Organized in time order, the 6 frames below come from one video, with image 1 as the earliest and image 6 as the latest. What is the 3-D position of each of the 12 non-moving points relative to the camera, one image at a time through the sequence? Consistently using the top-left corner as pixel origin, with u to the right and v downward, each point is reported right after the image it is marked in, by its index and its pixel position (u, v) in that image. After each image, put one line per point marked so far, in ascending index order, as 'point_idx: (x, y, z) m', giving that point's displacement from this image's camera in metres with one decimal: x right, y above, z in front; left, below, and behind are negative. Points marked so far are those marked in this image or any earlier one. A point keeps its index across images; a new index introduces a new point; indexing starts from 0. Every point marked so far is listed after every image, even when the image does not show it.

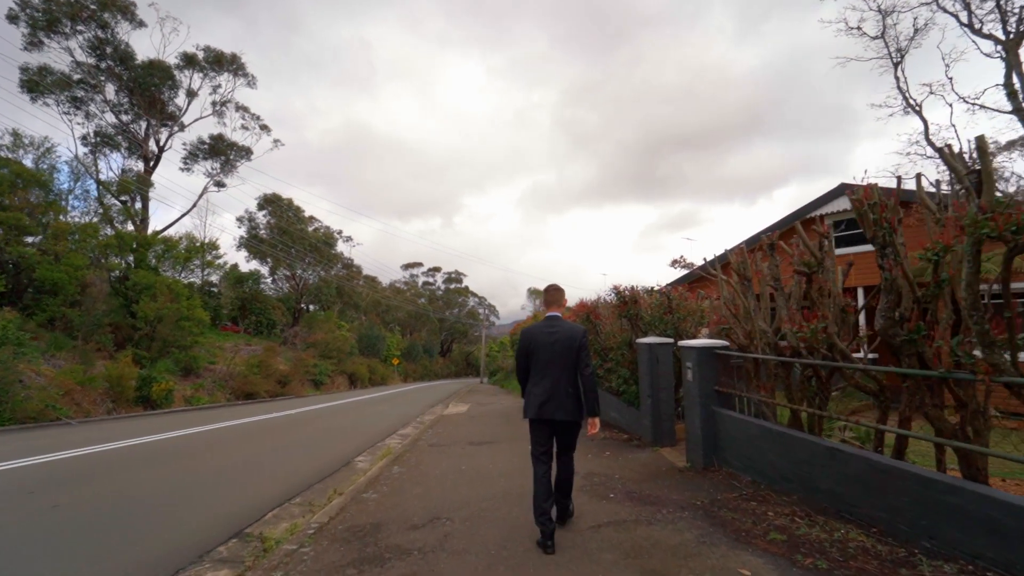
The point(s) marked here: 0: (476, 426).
0: (-1.1, -4.2, +13.9) m
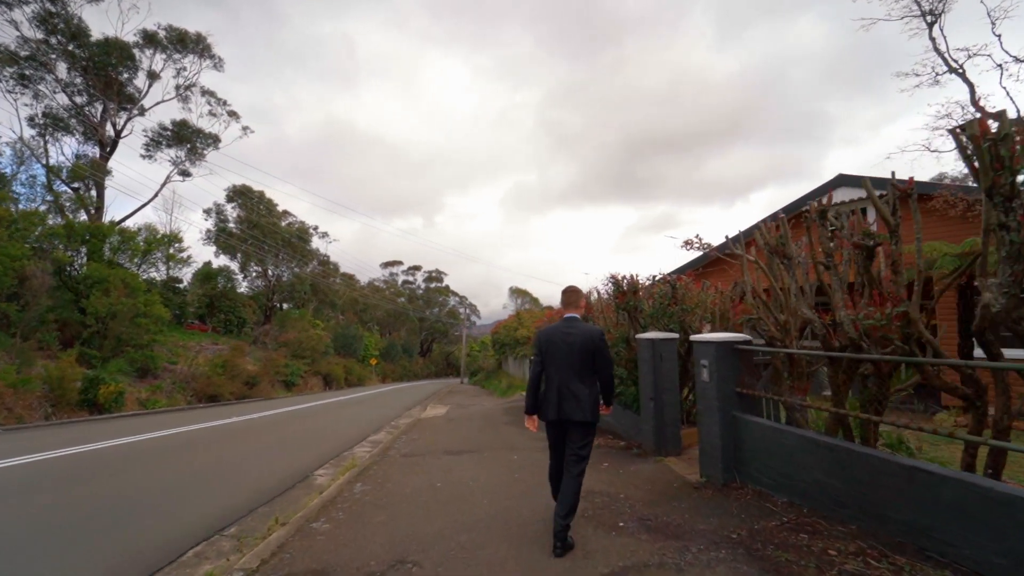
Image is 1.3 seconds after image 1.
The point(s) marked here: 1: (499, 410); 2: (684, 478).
0: (-1.6, -4.0, +12.6) m
1: (-0.5, -4.6, +17.3) m
2: (+2.6, -2.9, +6.9) m
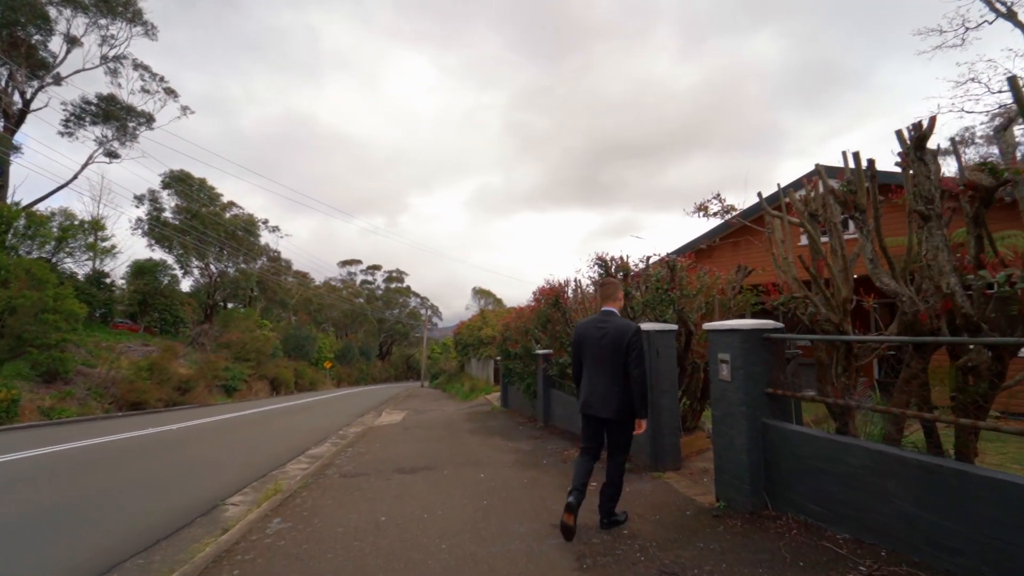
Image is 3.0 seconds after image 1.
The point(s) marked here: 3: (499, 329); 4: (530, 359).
0: (-2.4, -3.7, +10.9) m
1: (-1.7, -4.4, +15.7) m
2: (+2.2, -2.6, +5.5) m
3: (-0.5, -1.6, +17.8) m
4: (+0.5, -2.0, +12.9) m
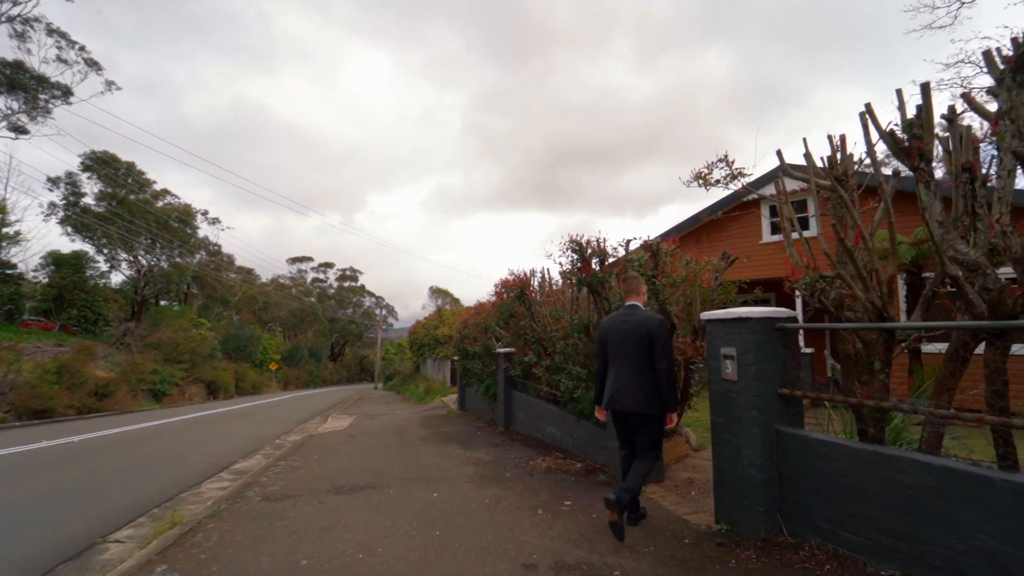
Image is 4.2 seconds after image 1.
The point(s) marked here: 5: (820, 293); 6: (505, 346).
0: (-3.3, -3.5, +9.6) m
1: (-3.0, -4.2, +14.4) m
2: (+1.8, -2.4, +4.7) m
3: (-2.0, -1.4, +16.7) m
4: (-0.6, -1.8, +11.8) m
5: (+2.6, 0.0, +3.8) m
6: (-0.2, -1.4, +10.7) m
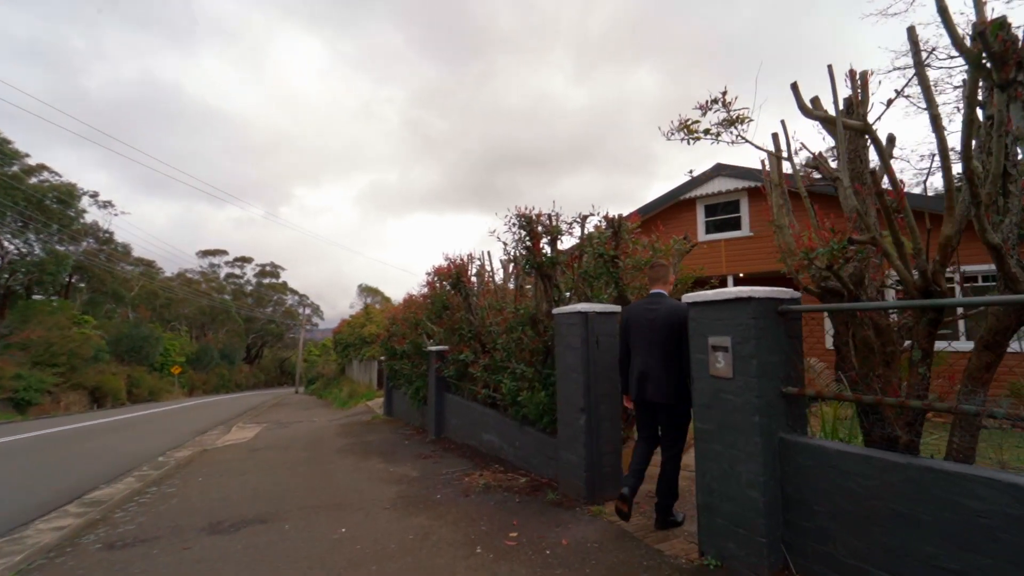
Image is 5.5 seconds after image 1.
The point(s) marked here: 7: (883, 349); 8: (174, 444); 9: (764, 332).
0: (-4.5, -3.2, +8.0) m
1: (-5.0, -3.9, +12.7) m
2: (+1.2, -2.2, +3.8) m
3: (-4.2, -1.2, +15.1) m
4: (-2.1, -1.6, +10.5) m
5: (+2.2, +0.1, +3.0) m
6: (-1.6, -1.1, +9.5) m
7: (+2.5, -0.4, +3.1) m
8: (-9.7, -4.5, +13.1) m
9: (+1.8, -0.3, +3.2) m
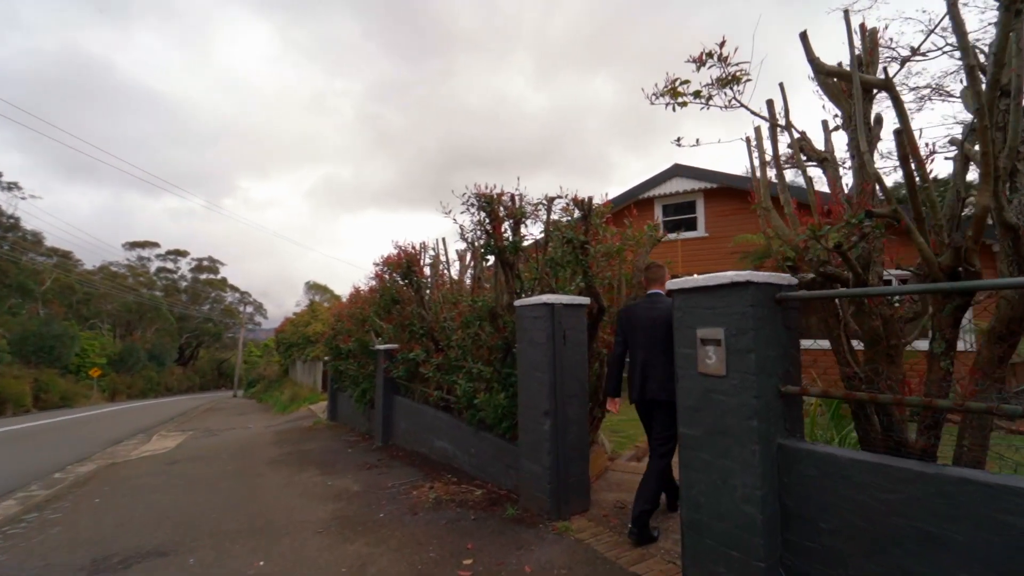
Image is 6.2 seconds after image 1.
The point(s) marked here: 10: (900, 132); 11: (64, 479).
0: (-5.2, -3.1, +6.9) m
1: (-6.1, -3.7, +11.6) m
2: (+0.9, -2.1, +3.3) m
3: (-5.6, -1.0, +14.0) m
4: (-3.1, -1.5, +9.7) m
5: (+2.0, +0.2, +2.6) m
6: (-2.4, -1.0, +8.7) m
7: (+2.3, -0.3, +2.8) m
8: (-10.9, -4.3, +11.5) m
9: (+1.5, -0.2, +2.8) m
10: (+2.1, +0.8, +2.4) m
11: (-8.6, -3.7, +8.8) m
